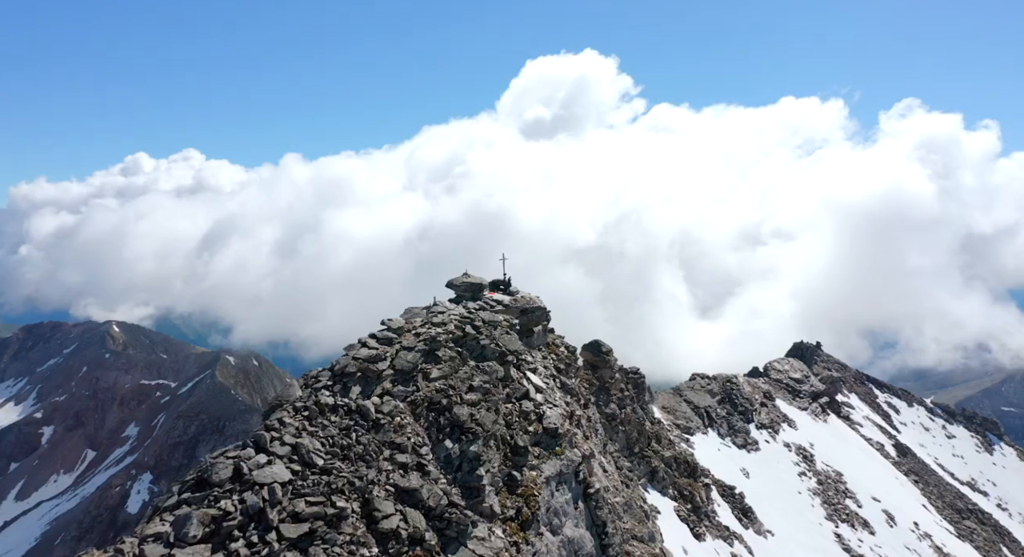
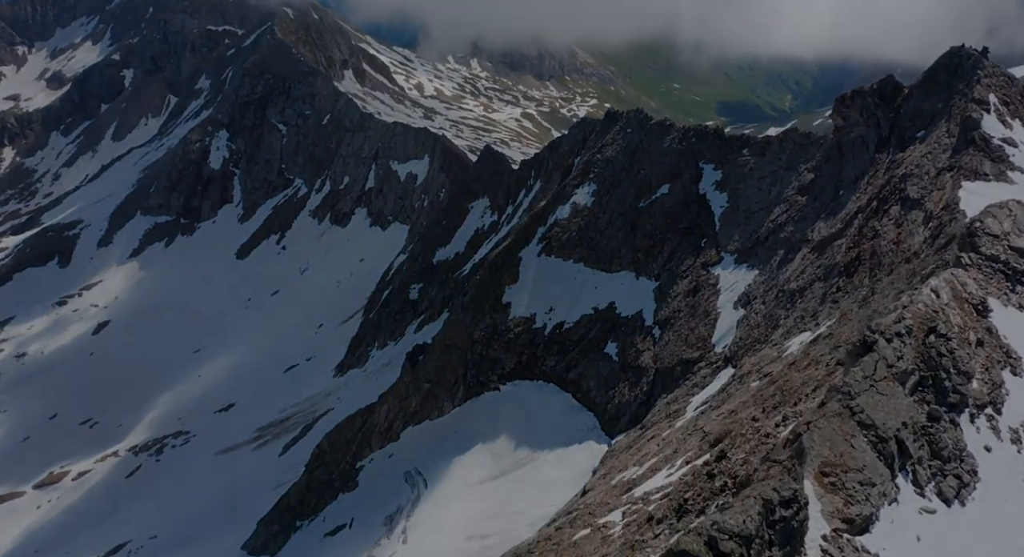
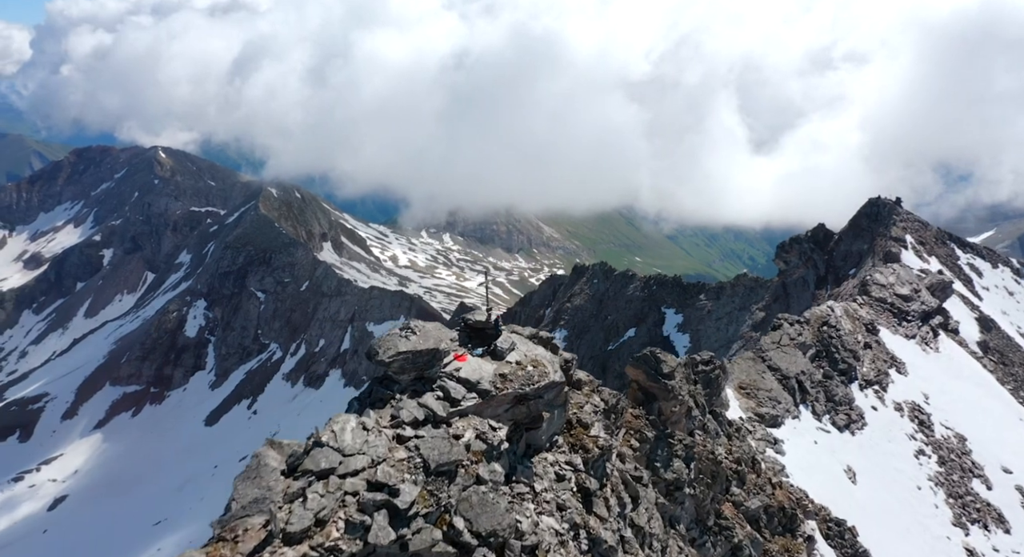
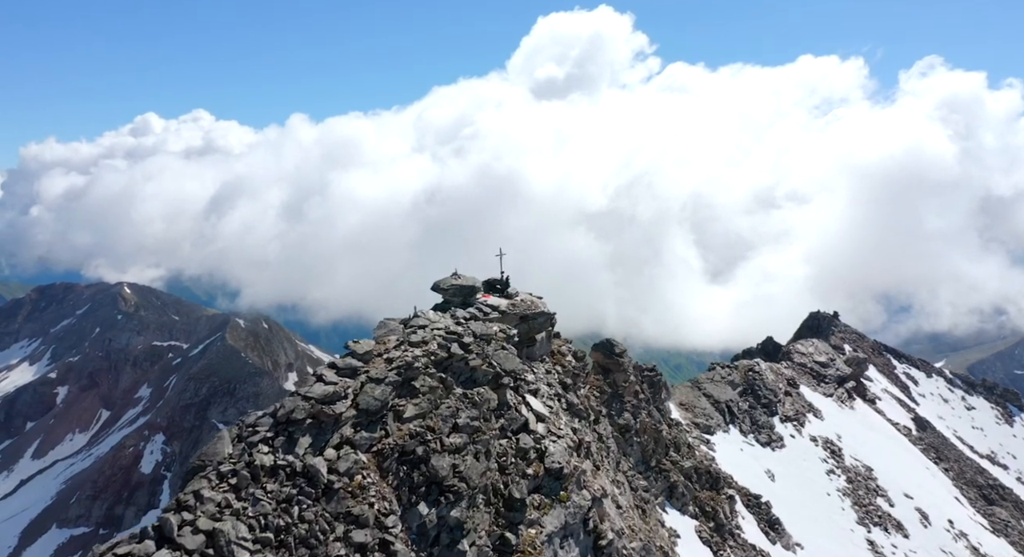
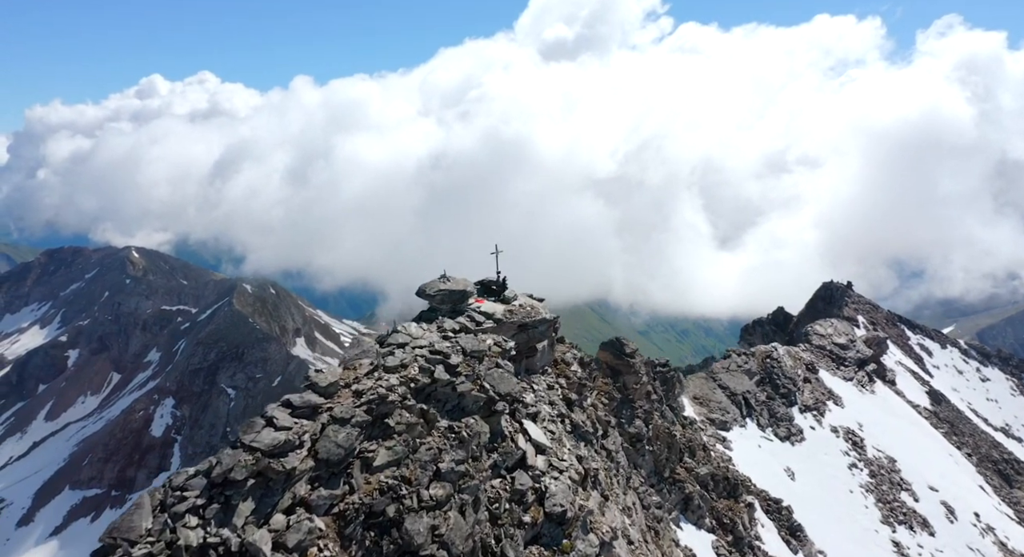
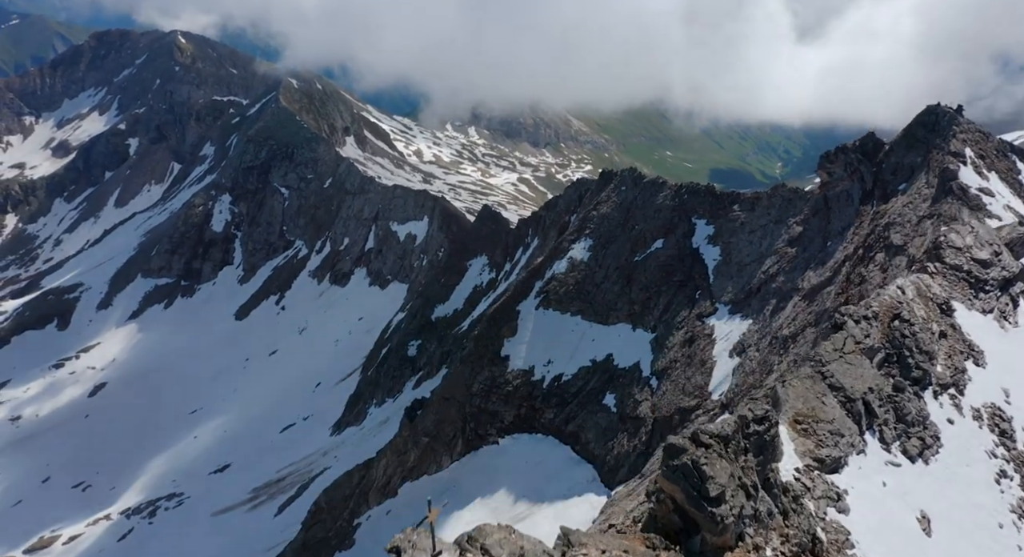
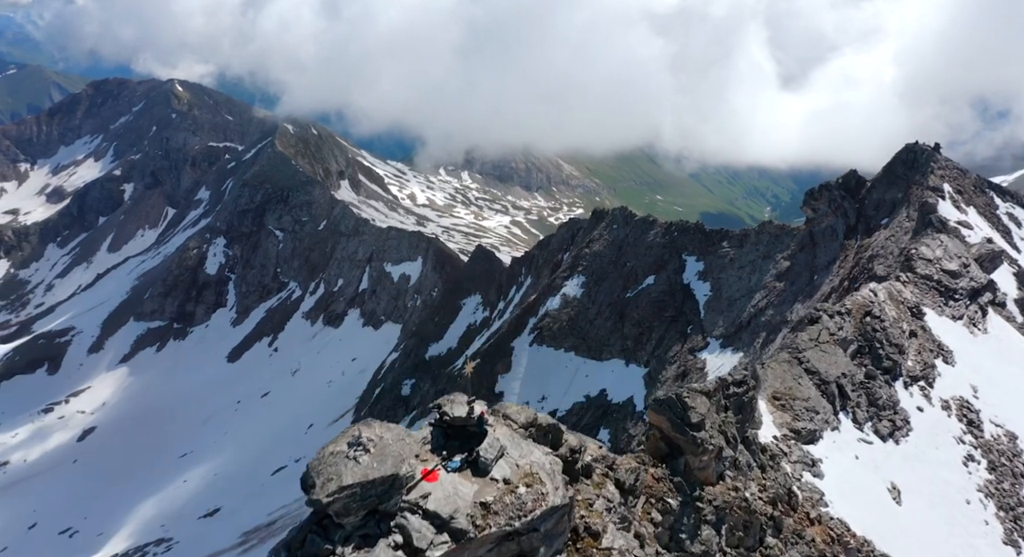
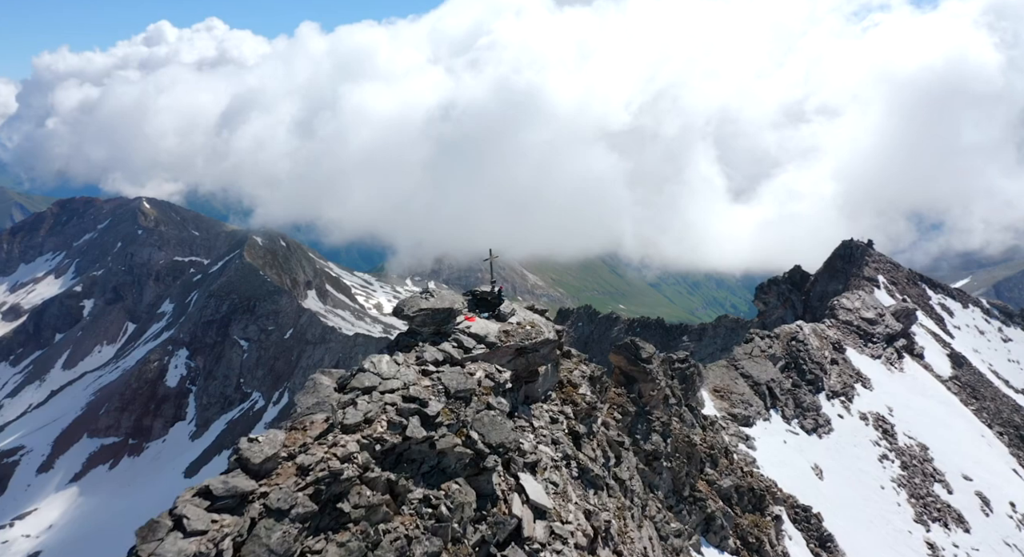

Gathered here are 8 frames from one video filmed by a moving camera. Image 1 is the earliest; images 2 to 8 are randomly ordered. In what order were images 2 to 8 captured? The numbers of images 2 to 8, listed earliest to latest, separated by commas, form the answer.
4, 5, 8, 3, 7, 6, 2
